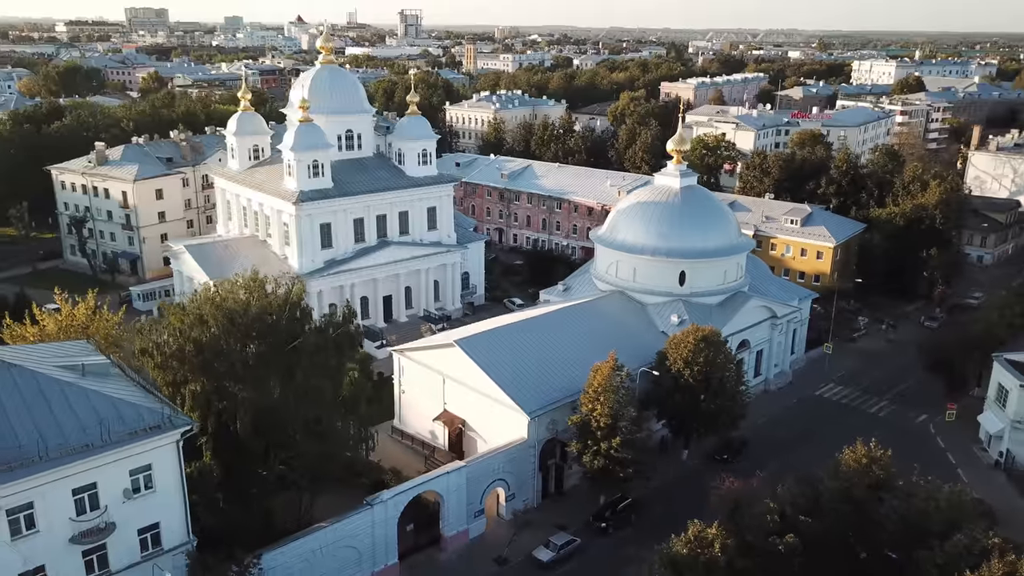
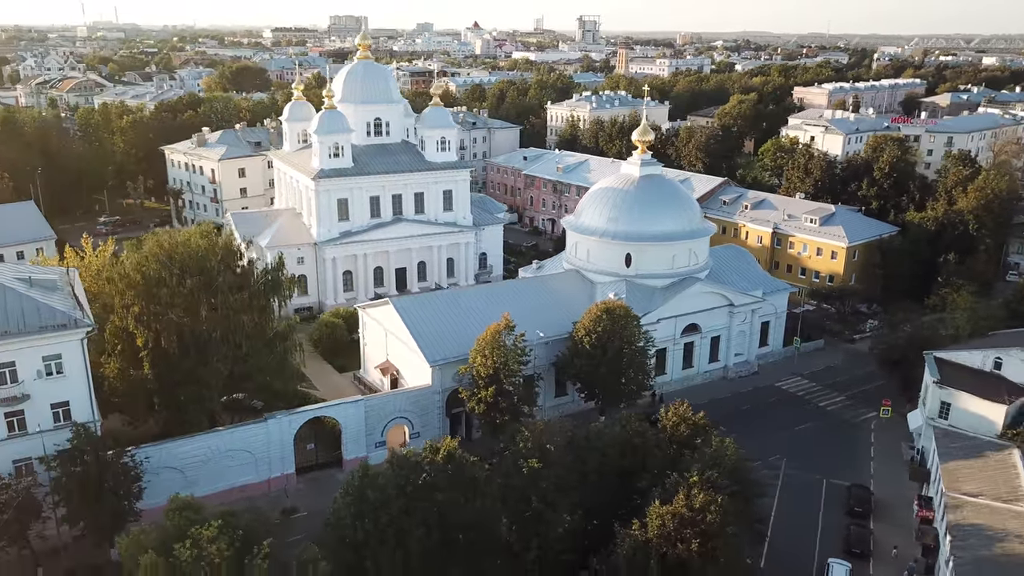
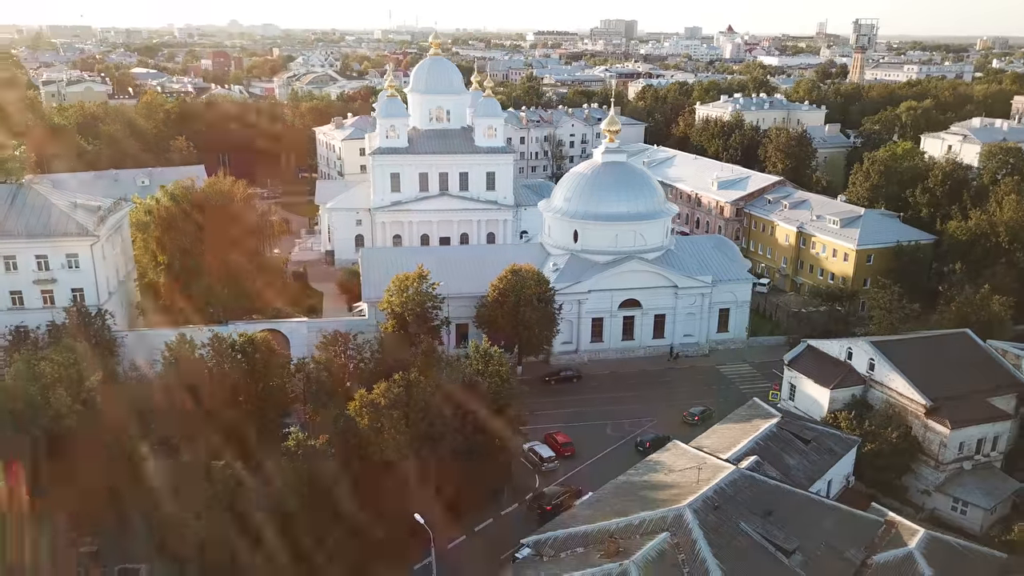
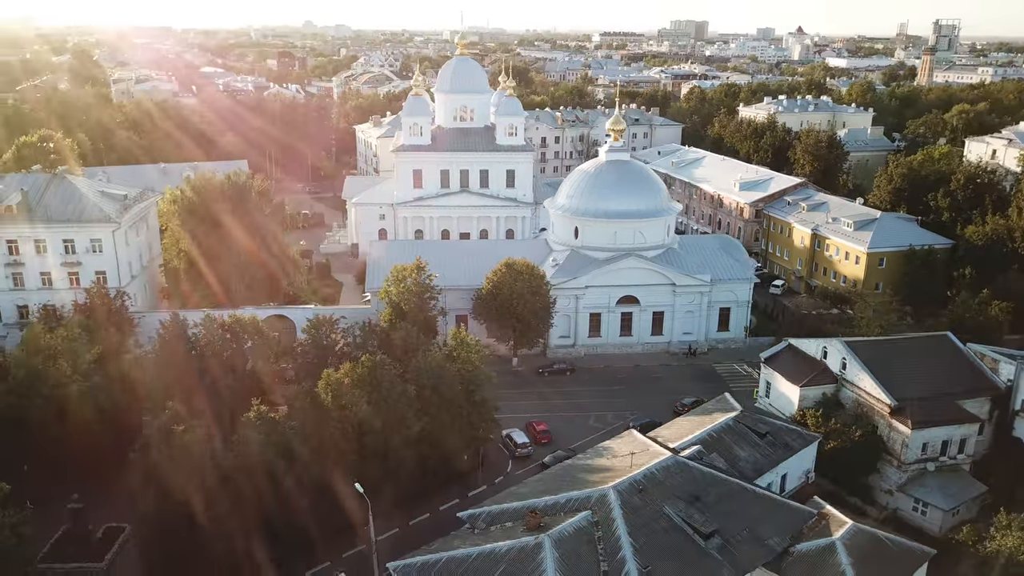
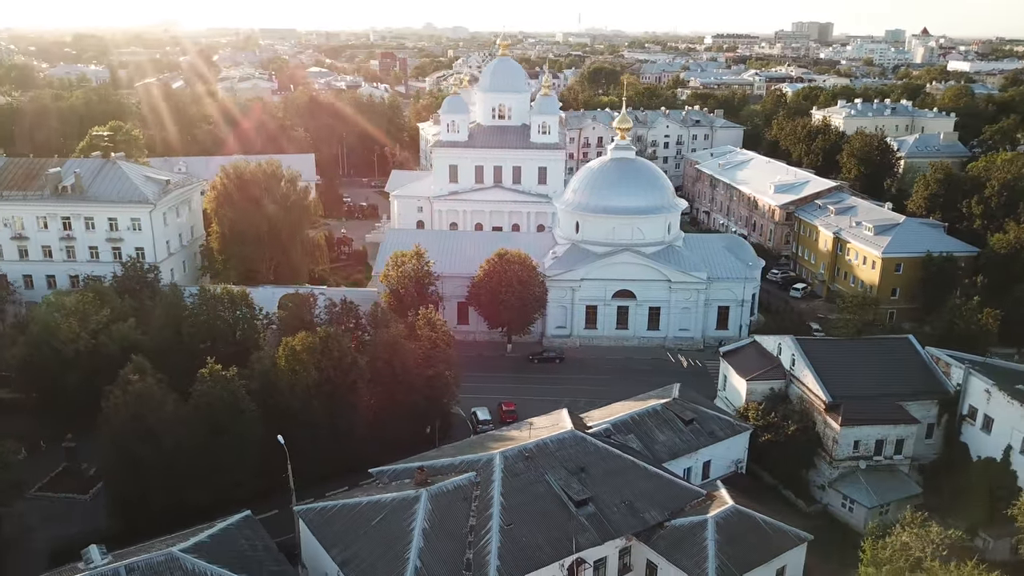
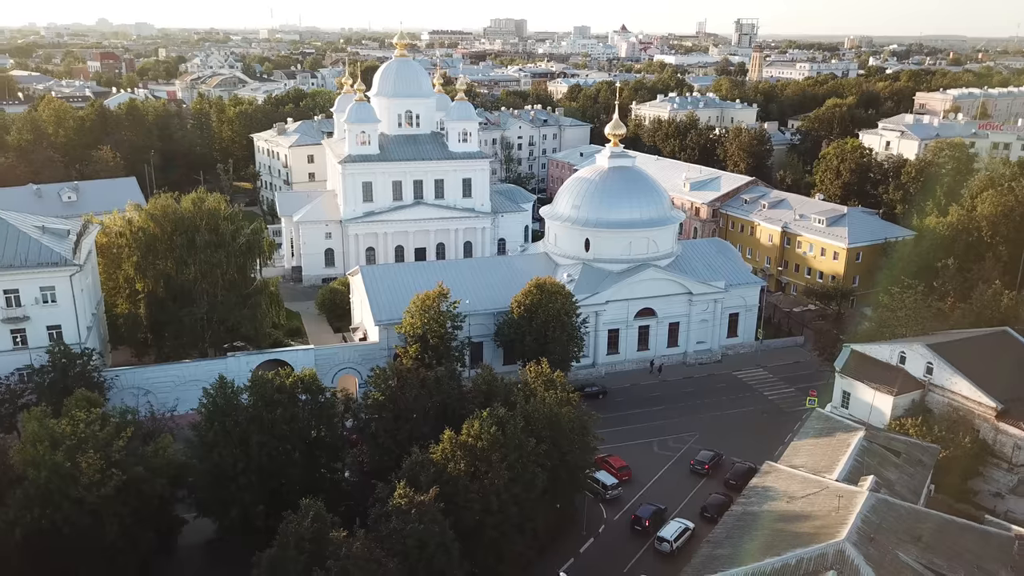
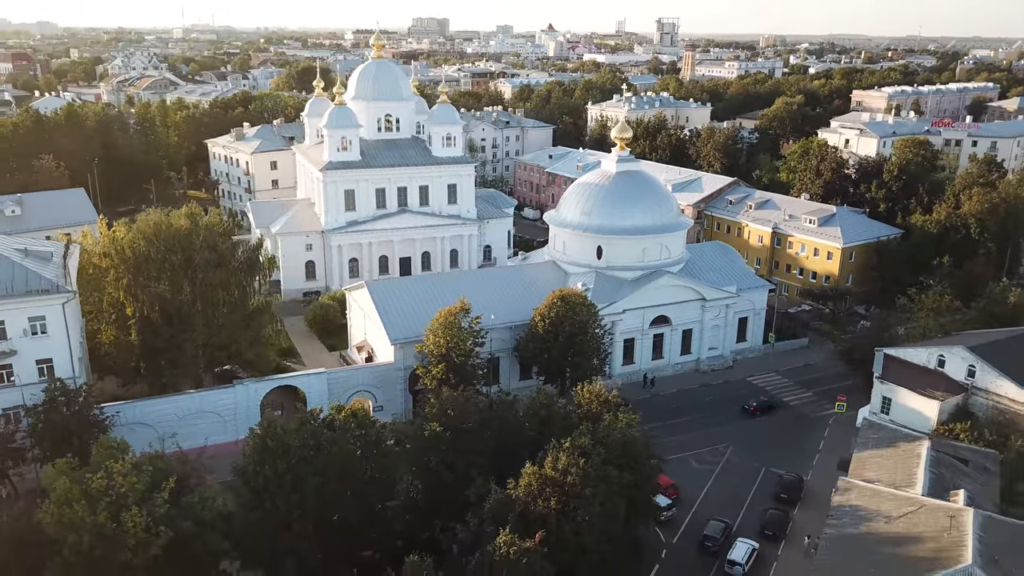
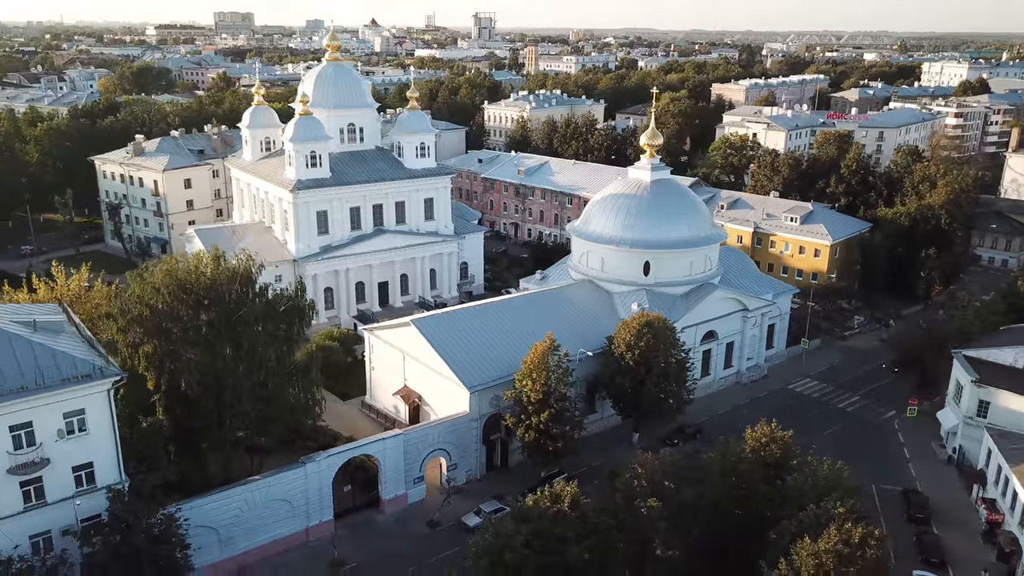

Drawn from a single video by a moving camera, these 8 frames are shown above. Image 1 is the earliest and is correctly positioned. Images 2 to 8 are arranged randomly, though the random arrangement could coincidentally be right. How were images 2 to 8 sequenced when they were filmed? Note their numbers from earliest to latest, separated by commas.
8, 2, 7, 6, 3, 4, 5
